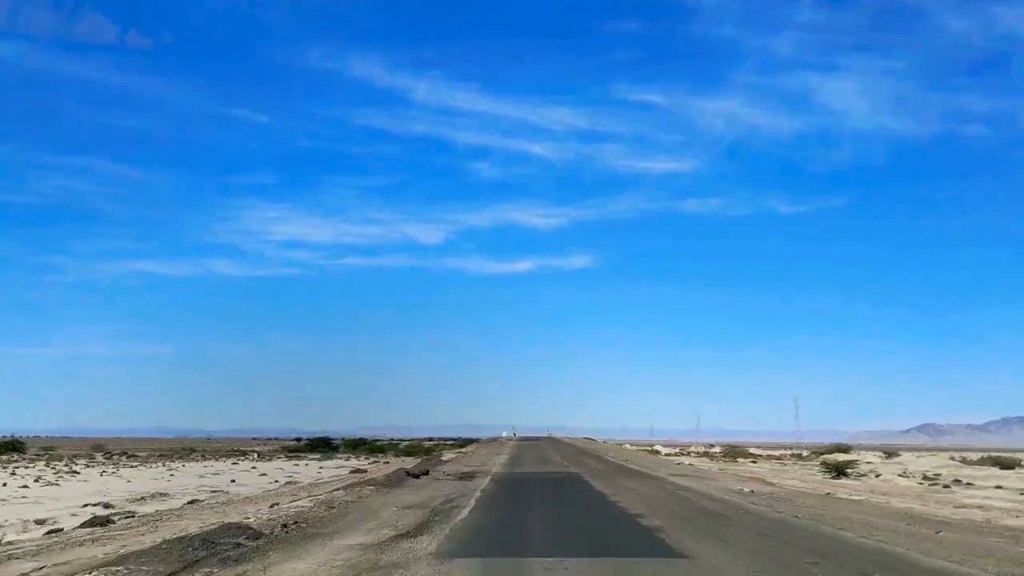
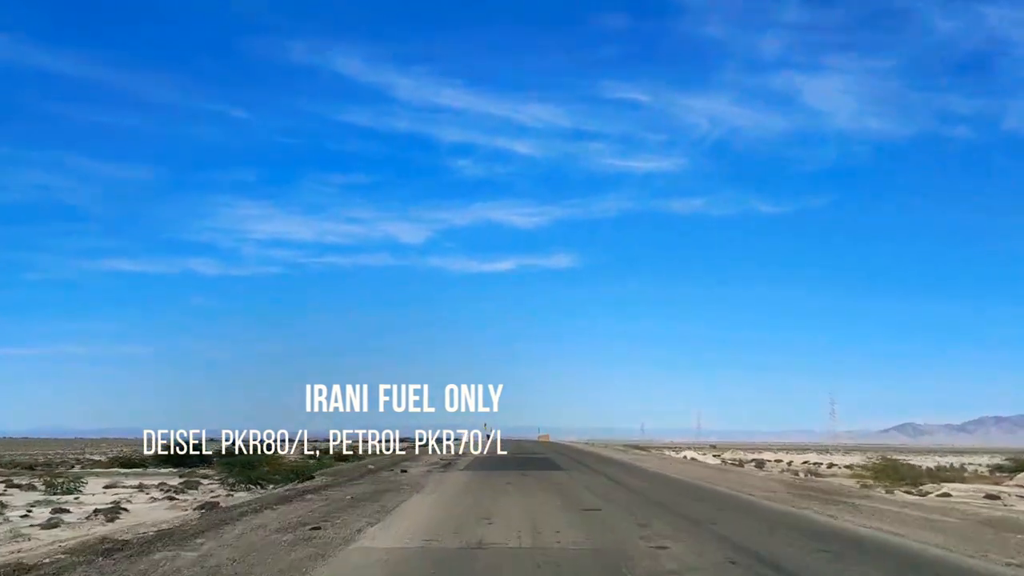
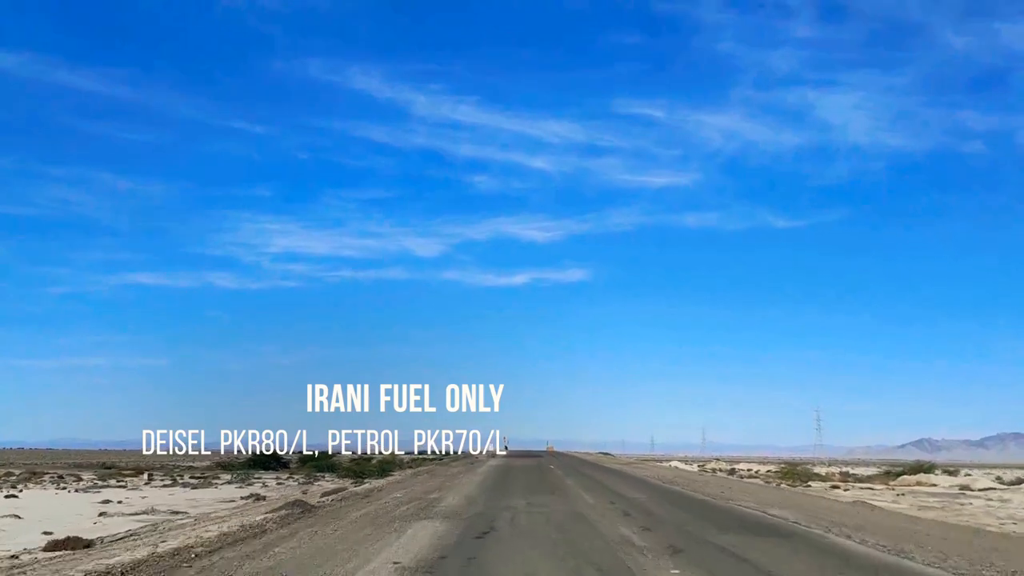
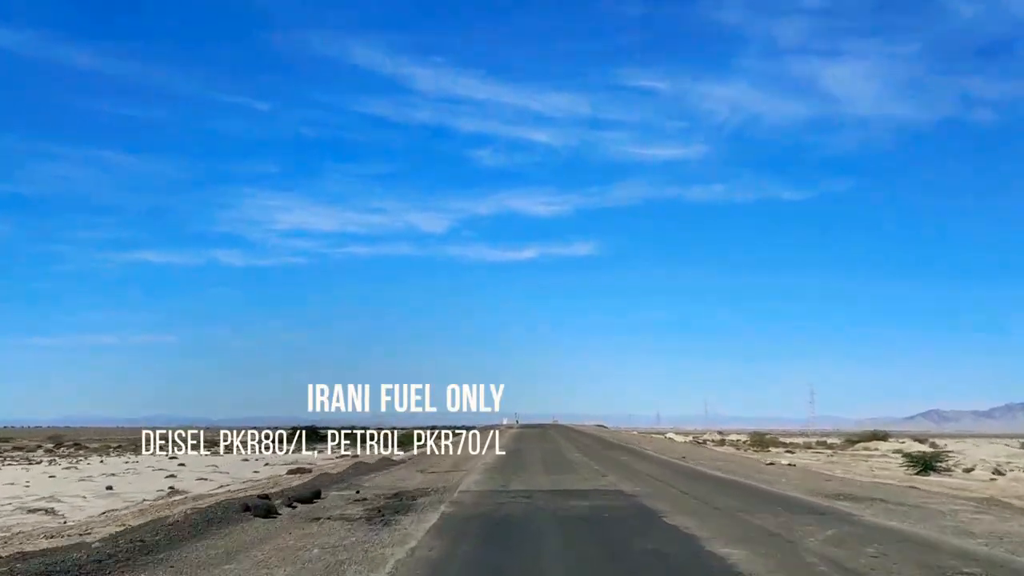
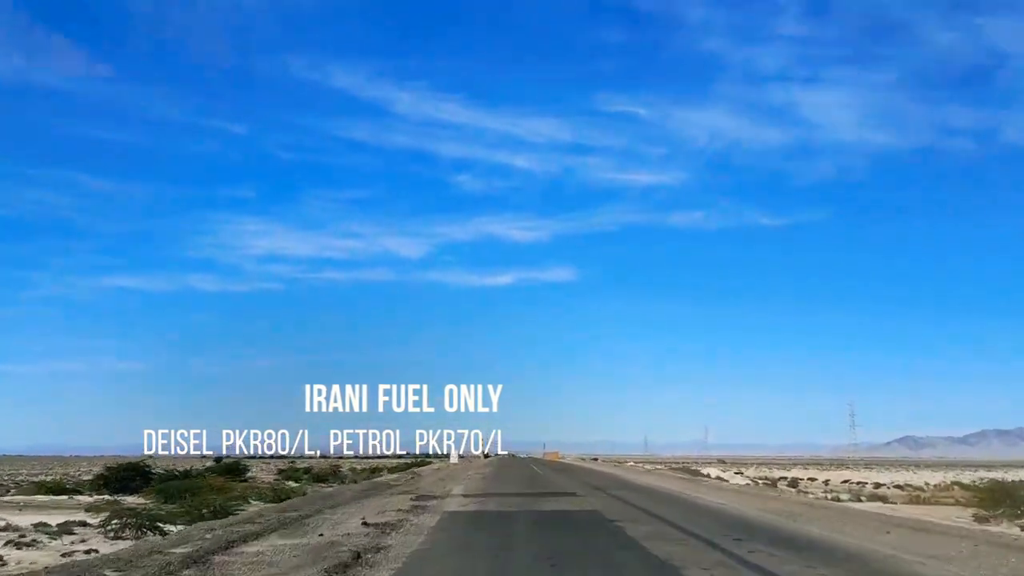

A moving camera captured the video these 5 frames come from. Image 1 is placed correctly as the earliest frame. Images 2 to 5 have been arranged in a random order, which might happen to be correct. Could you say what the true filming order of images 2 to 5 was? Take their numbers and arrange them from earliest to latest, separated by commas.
4, 3, 2, 5
